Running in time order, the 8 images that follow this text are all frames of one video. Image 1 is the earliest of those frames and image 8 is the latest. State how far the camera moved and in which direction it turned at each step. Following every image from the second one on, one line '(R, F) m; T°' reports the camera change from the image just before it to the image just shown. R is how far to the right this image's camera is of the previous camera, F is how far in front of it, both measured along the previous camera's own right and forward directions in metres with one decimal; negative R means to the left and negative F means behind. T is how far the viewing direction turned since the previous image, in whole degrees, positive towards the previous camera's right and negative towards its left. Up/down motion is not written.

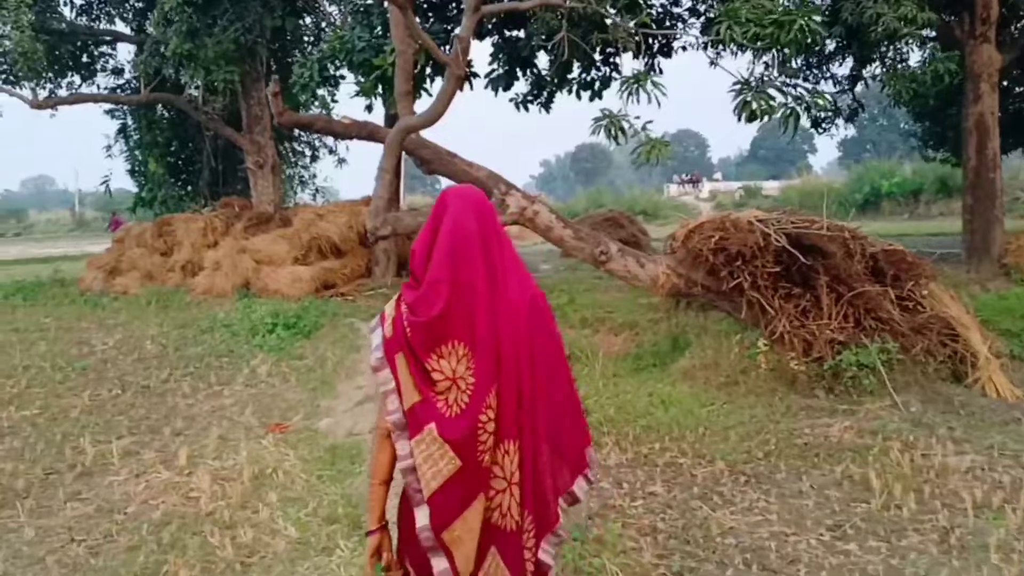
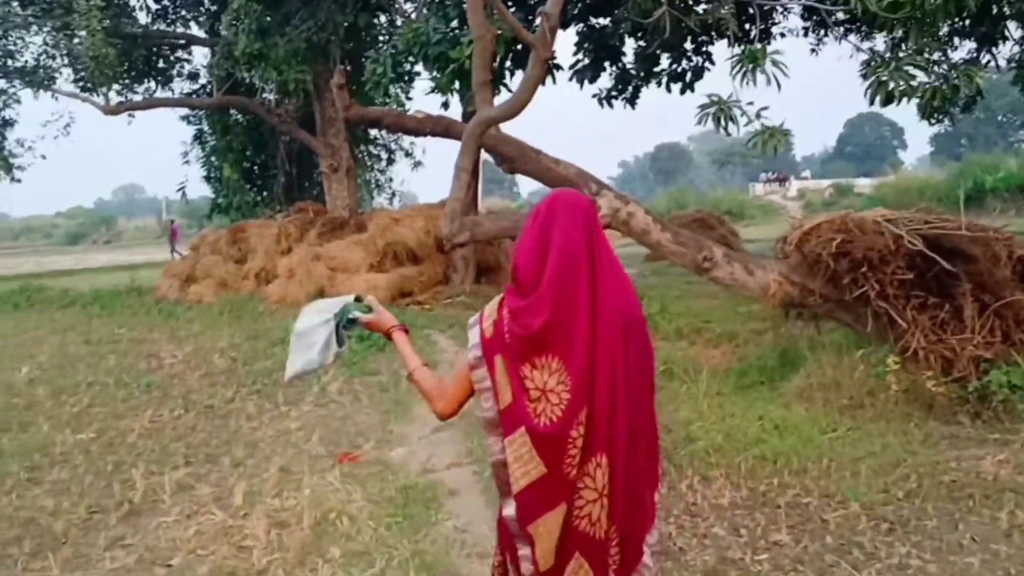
(-0.1, +0.7) m; -4°
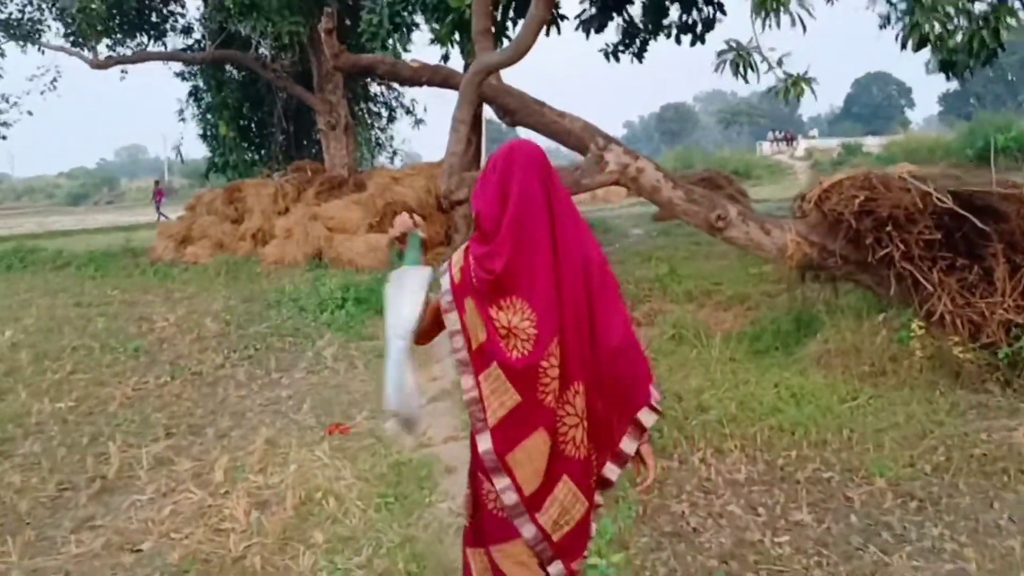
(0.0, +0.3) m; 0°
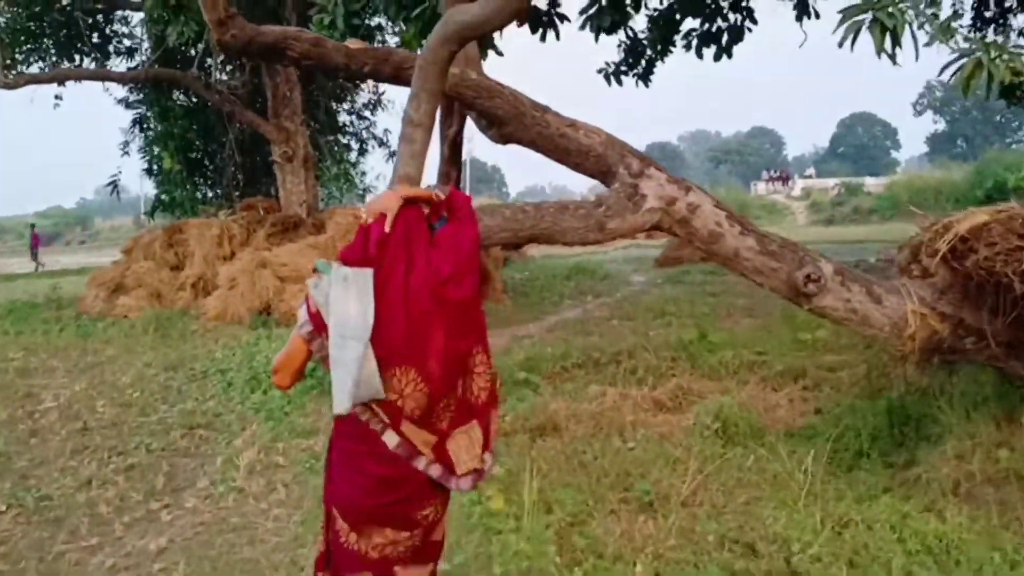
(0.0, +1.9) m; +1°
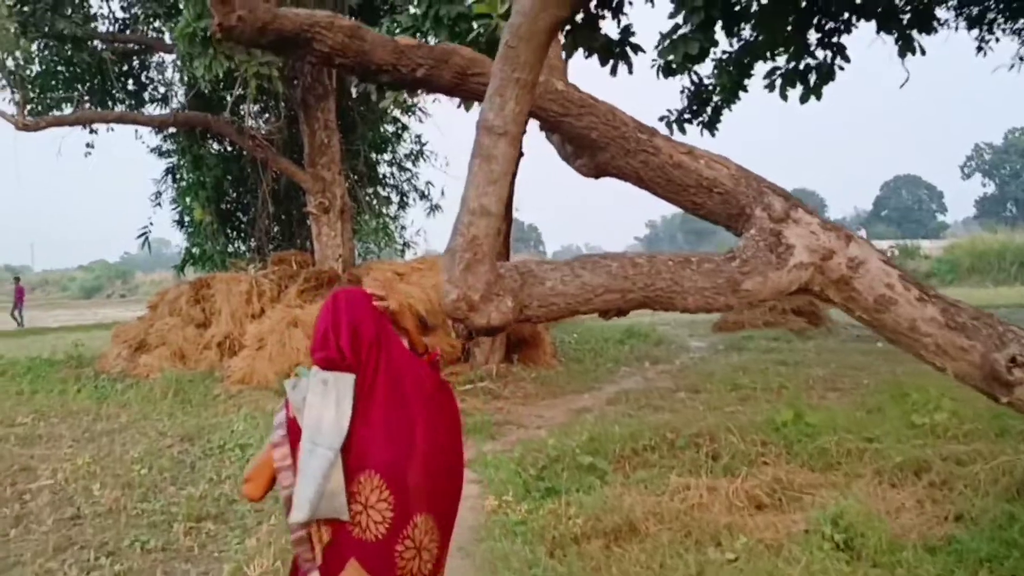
(-0.2, +0.9) m; -2°
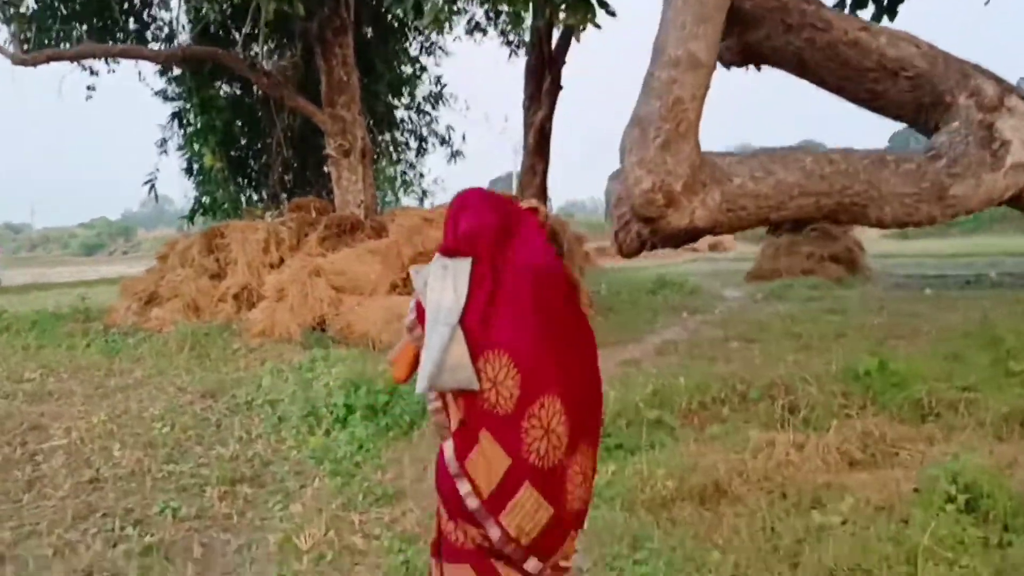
(-0.3, +0.5) m; 0°
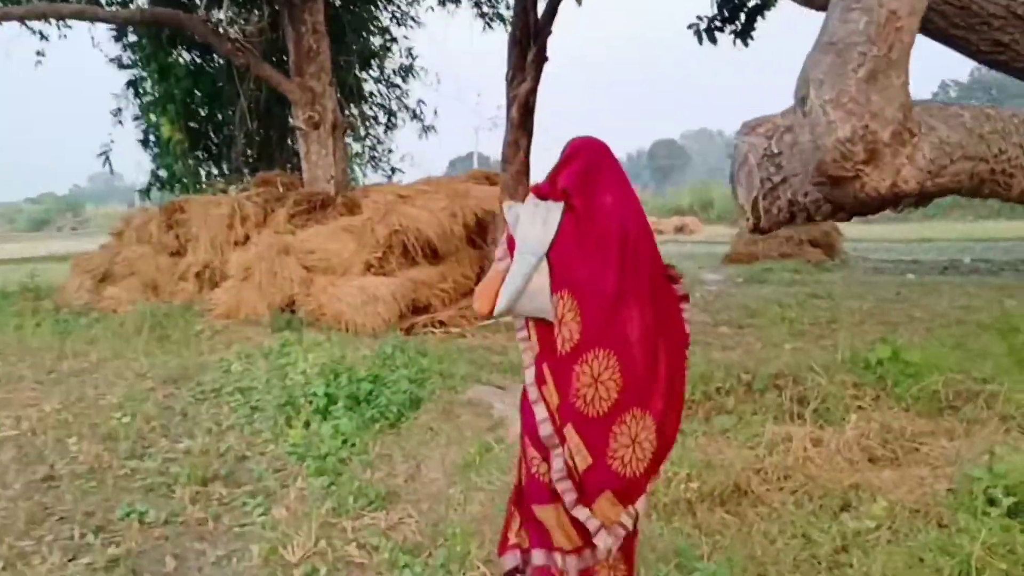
(-0.2, +0.4) m; +3°
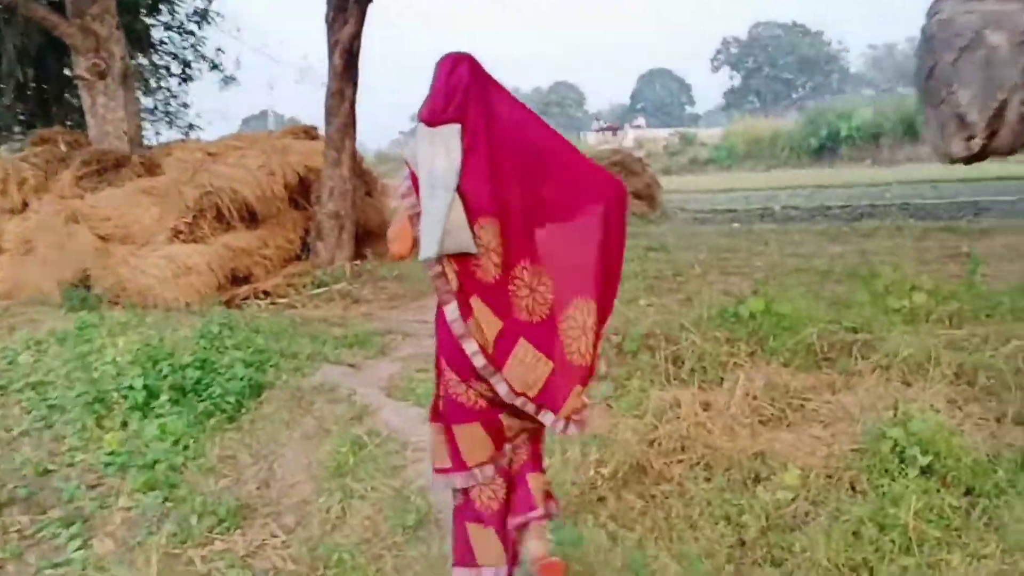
(-0.2, +0.6) m; +11°
